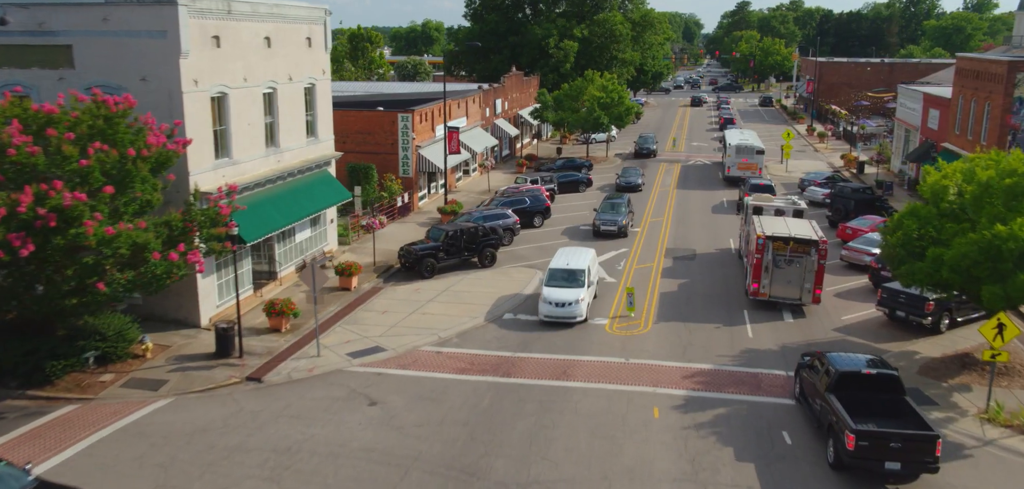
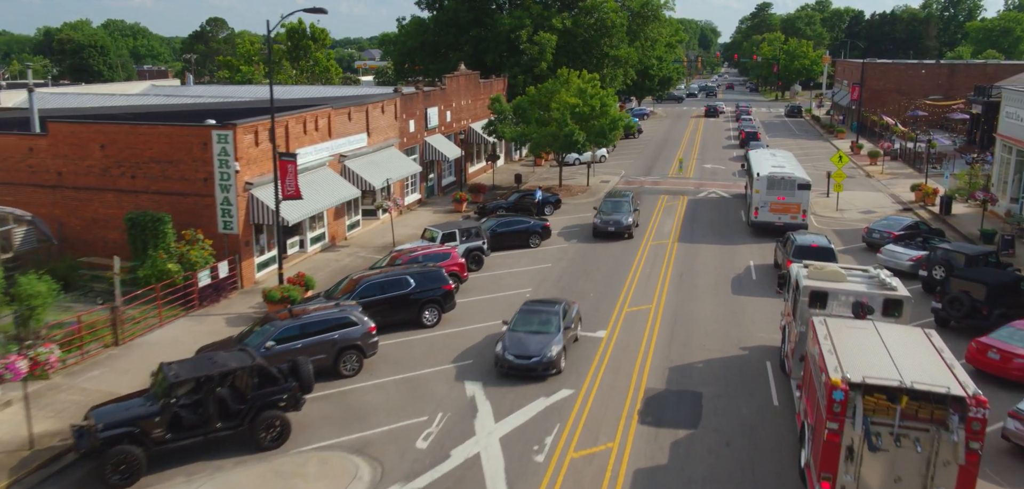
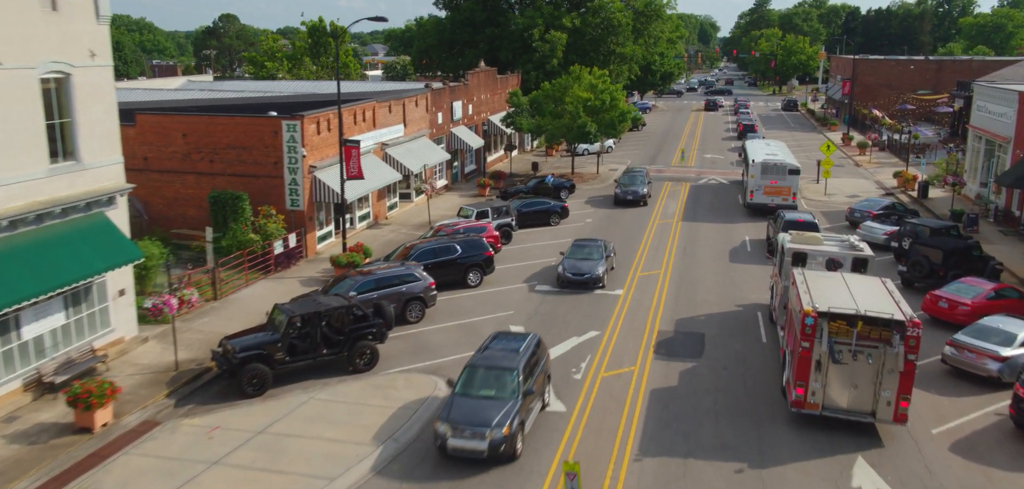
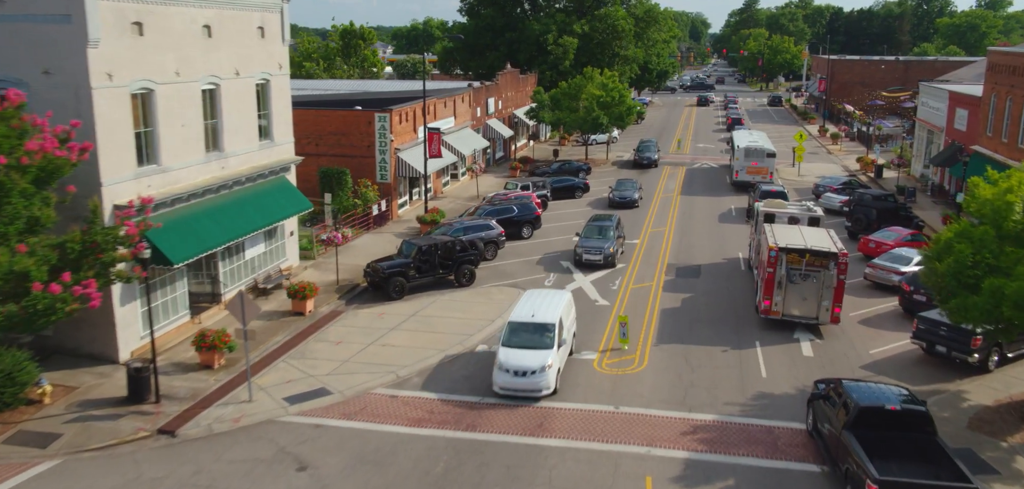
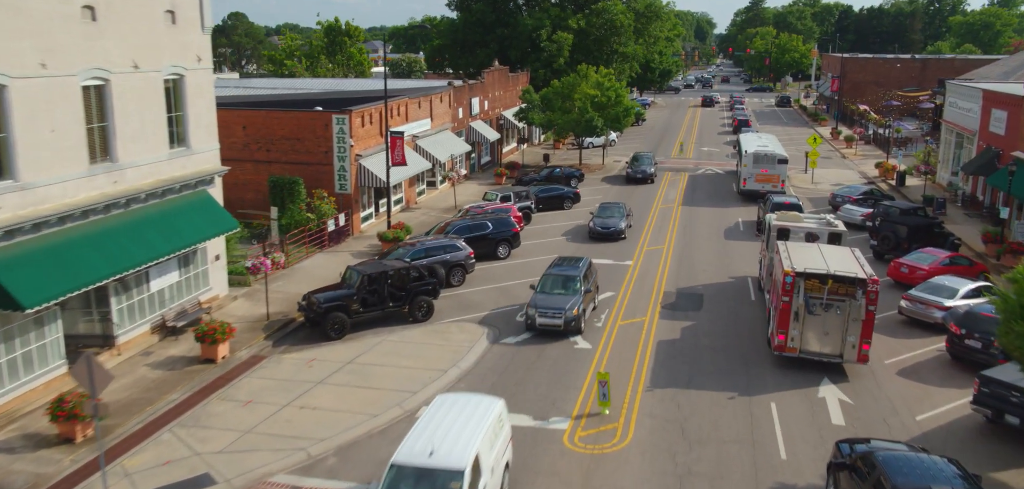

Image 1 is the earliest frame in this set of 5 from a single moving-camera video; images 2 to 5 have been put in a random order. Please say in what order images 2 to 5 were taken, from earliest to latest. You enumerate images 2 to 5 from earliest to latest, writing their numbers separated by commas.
4, 5, 3, 2
